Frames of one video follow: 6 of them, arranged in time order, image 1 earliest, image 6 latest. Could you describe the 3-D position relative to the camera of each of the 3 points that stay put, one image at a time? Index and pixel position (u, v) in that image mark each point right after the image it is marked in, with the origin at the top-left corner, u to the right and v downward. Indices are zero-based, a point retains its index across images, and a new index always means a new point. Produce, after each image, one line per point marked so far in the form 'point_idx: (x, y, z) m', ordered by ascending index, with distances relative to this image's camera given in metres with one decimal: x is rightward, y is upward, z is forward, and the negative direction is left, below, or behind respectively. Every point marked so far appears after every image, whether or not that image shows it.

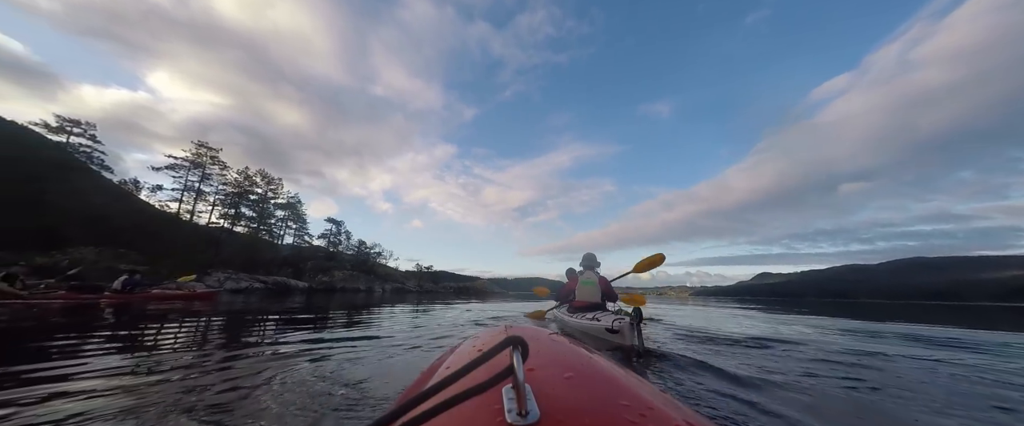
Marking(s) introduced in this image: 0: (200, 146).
0: (-16.4, +3.5, +14.1) m
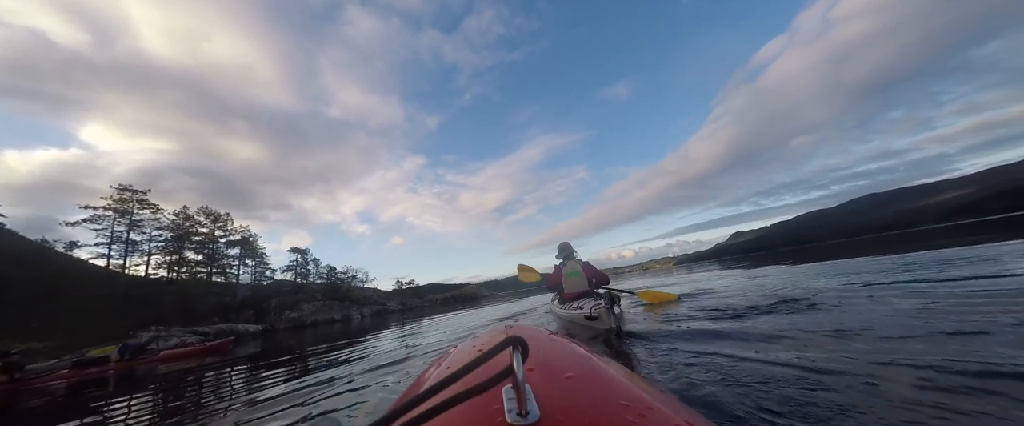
0: (-17.8, +1.0, +12.3) m
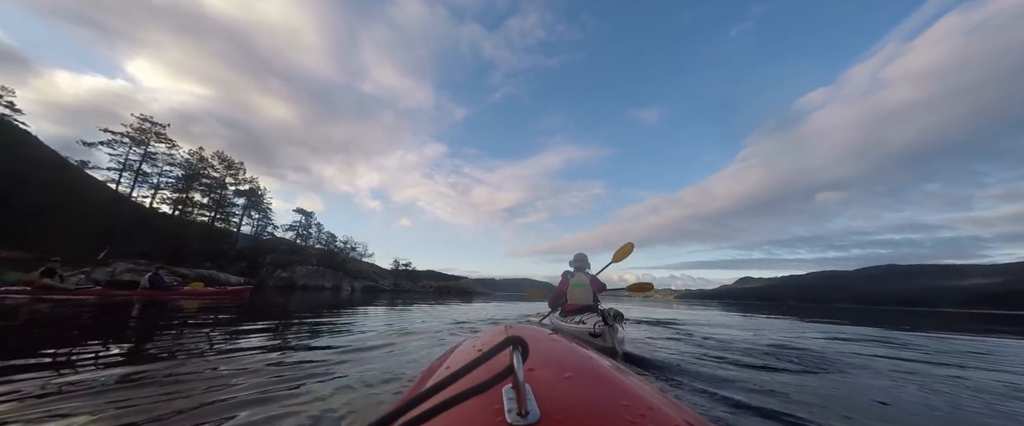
0: (-16.8, +4.2, +12.3) m
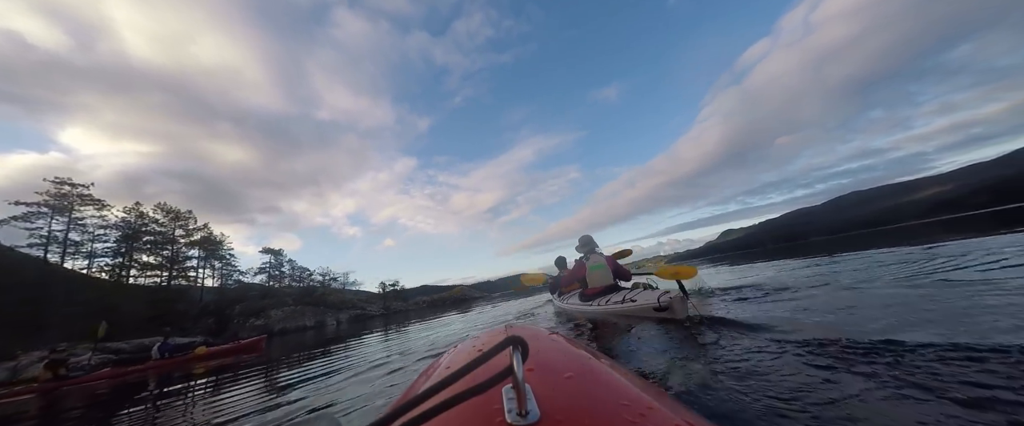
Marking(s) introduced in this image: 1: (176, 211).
0: (-18.2, +1.1, +10.9) m
1: (-23.4, +0.1, +18.8) m
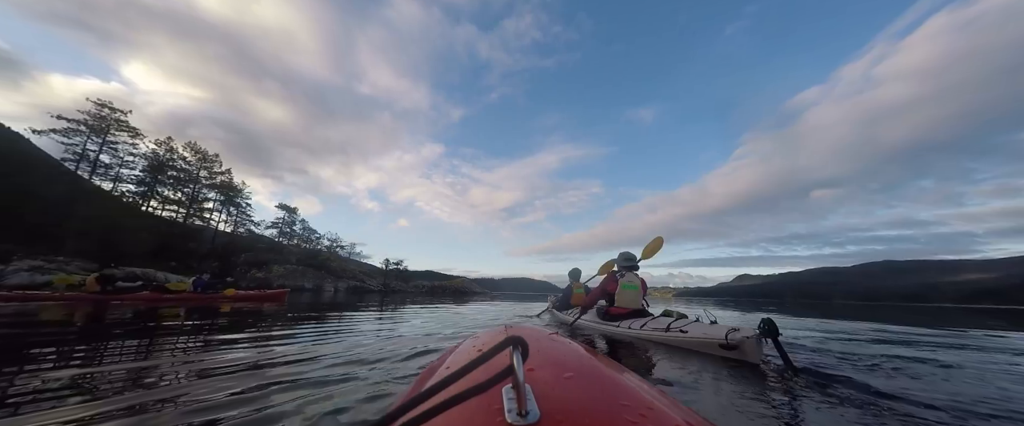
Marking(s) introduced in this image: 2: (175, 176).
0: (-16.9, +4.4, +11.2) m
1: (-21.9, +4.2, +19.4) m
2: (-22.0, +2.3, +18.0) m
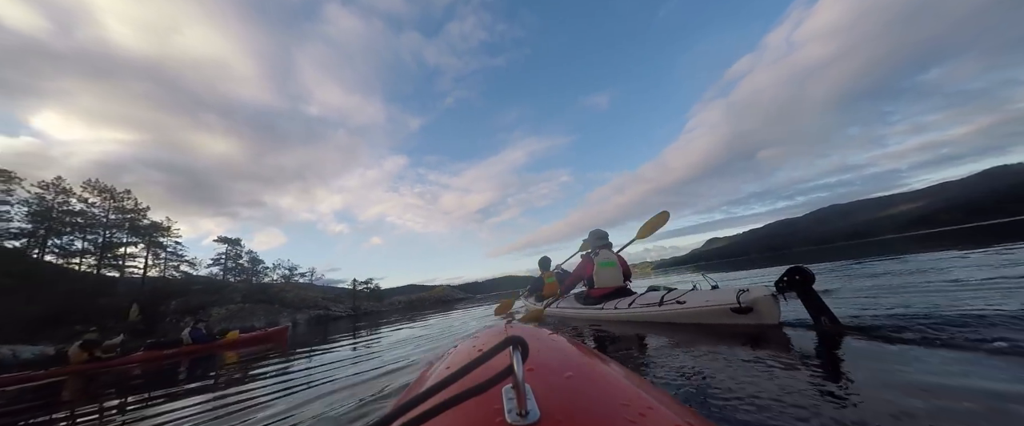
0: (-18.4, +2.1, +9.0) m
1: (-24.0, +1.1, +16.7) m
2: (-23.7, -0.7, +15.3) m
